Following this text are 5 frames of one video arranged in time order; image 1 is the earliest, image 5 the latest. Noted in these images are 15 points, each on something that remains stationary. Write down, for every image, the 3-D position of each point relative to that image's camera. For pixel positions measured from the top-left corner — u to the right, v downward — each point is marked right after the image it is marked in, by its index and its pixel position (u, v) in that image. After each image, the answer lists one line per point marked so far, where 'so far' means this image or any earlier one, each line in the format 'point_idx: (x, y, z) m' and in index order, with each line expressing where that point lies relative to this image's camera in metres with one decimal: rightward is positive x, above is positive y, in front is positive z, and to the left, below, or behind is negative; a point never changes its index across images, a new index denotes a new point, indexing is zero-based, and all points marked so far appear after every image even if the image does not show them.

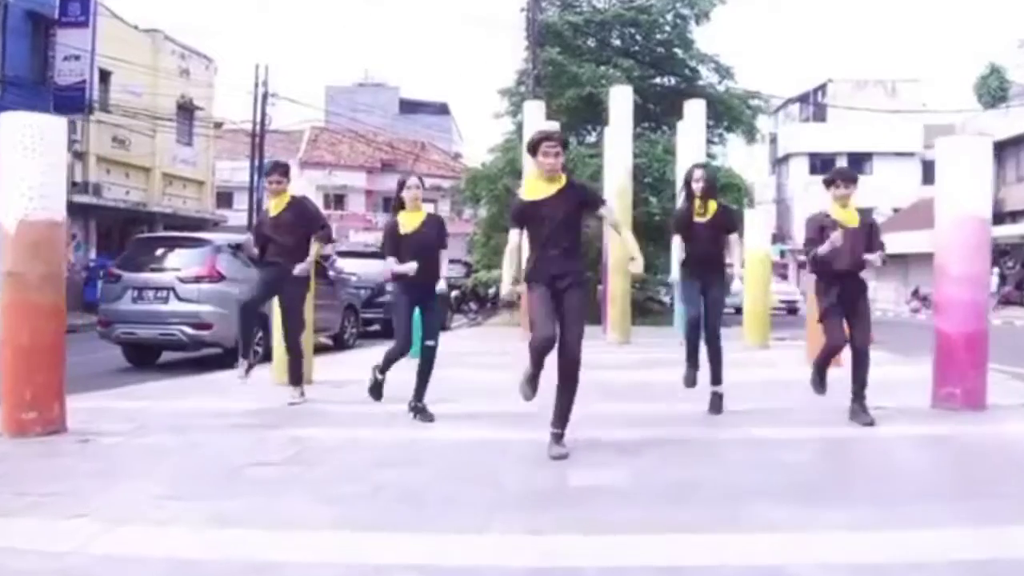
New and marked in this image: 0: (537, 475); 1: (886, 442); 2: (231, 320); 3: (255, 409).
0: (+0.1, -0.9, +5.3) m
1: (+2.1, -0.9, +6.4) m
2: (-3.4, -0.4, +13.5) m
3: (-1.9, -0.9, +8.3) m
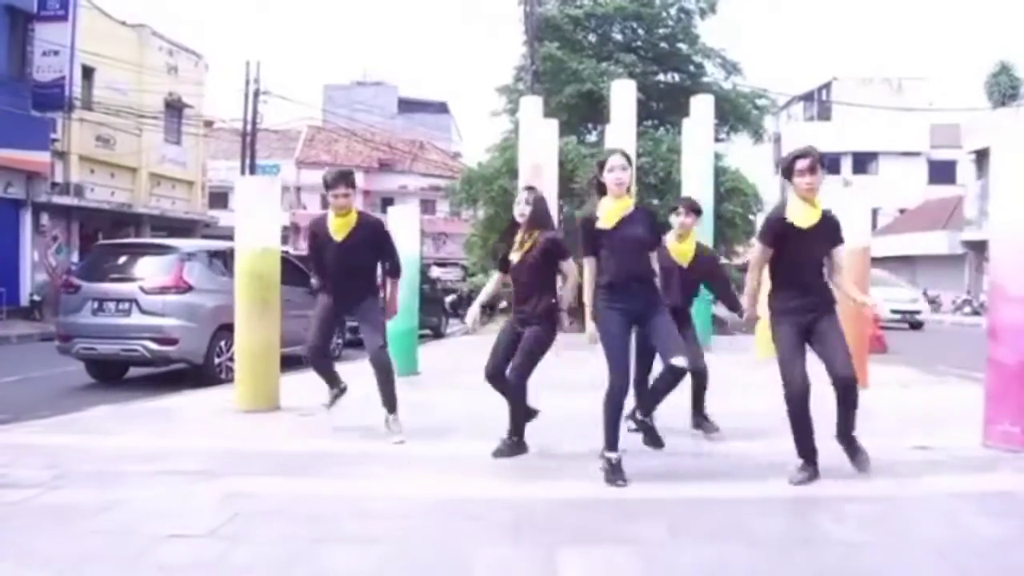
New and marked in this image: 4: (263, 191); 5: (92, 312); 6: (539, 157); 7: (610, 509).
0: (0.0, -1.0, +4.2) m
1: (+2.0, -1.0, +5.3) m
2: (-3.5, -0.5, +12.5) m
3: (-2.0, -1.0, +7.2) m
4: (-2.0, +0.8, +8.9) m
5: (-4.6, -0.3, +12.3) m
6: (+0.4, +1.8, +15.1) m
7: (+0.4, -1.0, +5.1) m
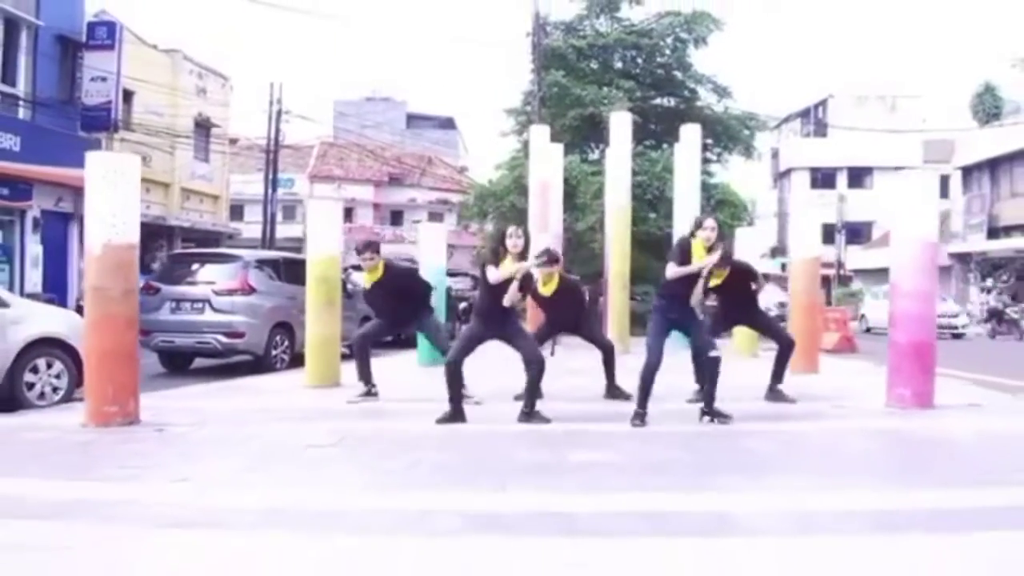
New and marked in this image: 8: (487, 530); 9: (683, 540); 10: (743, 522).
0: (+0.2, -1.0, +6.5) m
1: (+2.2, -1.0, +7.6) m
2: (-3.3, -0.5, +14.7) m
3: (-1.8, -1.0, +9.5) m
4: (-1.8, +0.8, +11.1) m
5: (-4.4, -0.3, +14.6) m
6: (+0.5, +1.7, +17.4) m
7: (+0.6, -1.0, +7.3) m
8: (-0.1, -1.0, +4.6) m
9: (+0.7, -1.0, +4.5) m
10: (+1.0, -1.0, +4.8) m
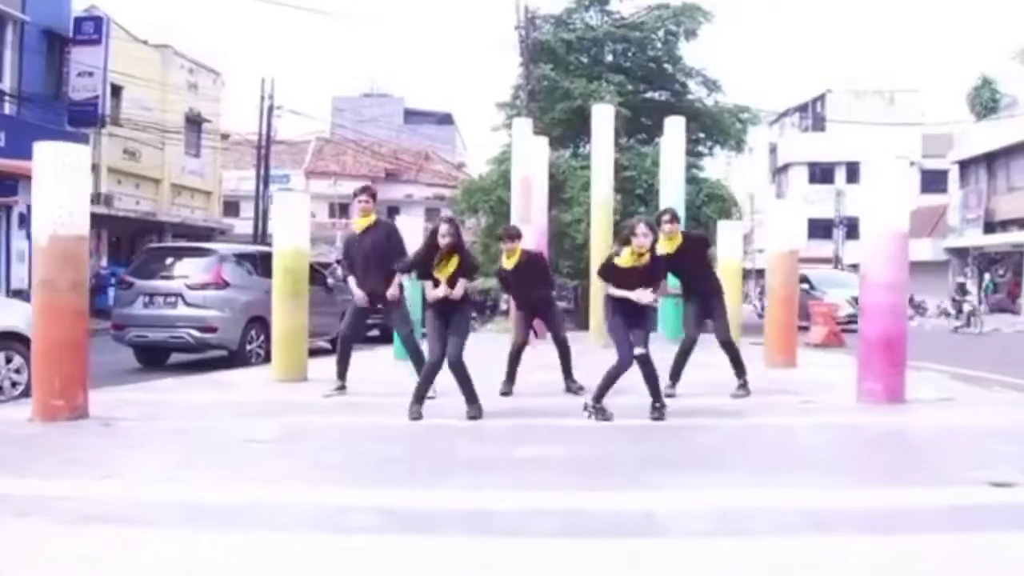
0: (-0.1, -0.9, +6.3) m
1: (+1.9, -0.9, +7.4) m
2: (-3.6, -0.5, +14.6) m
3: (-2.1, -0.9, +9.3) m
4: (-2.1, +0.8, +11.0) m
5: (-4.7, -0.2, +14.4) m
6: (+0.2, +1.8, +17.2) m
7: (+0.3, -0.9, +7.2) m
8: (-0.4, -0.9, +4.4) m
9: (+0.4, -1.0, +4.3) m
10: (+0.7, -0.9, +4.6) m
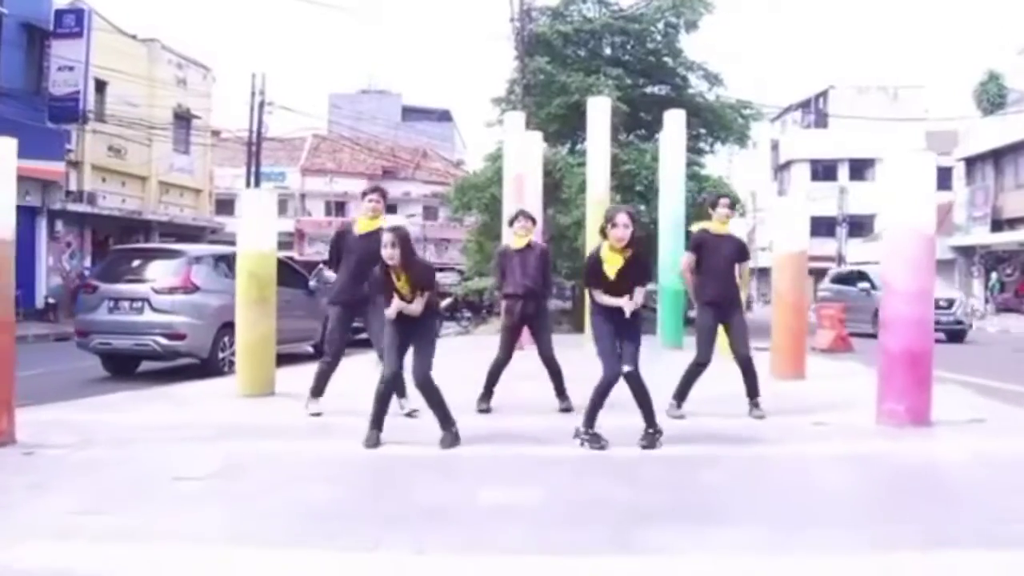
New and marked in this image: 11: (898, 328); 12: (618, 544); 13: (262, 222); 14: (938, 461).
0: (-0.3, -1.0, +5.4) m
1: (+1.7, -1.0, +6.5) m
2: (-3.7, -0.5, +13.7) m
3: (-2.3, -1.0, +8.4) m
4: (-2.2, +0.8, +10.1) m
5: (-4.8, -0.3, +13.6) m
6: (+0.1, +1.7, +16.3) m
7: (+0.1, -1.0, +6.3) m
8: (-0.6, -1.0, +3.5) m
9: (+0.2, -1.0, +3.4) m
10: (+0.5, -1.0, +3.7) m
11: (+2.7, -0.3, +7.9) m
12: (+0.4, -1.0, +4.6) m
13: (-2.2, +0.6, +10.1) m
14: (+2.4, -1.0, +6.4) m
